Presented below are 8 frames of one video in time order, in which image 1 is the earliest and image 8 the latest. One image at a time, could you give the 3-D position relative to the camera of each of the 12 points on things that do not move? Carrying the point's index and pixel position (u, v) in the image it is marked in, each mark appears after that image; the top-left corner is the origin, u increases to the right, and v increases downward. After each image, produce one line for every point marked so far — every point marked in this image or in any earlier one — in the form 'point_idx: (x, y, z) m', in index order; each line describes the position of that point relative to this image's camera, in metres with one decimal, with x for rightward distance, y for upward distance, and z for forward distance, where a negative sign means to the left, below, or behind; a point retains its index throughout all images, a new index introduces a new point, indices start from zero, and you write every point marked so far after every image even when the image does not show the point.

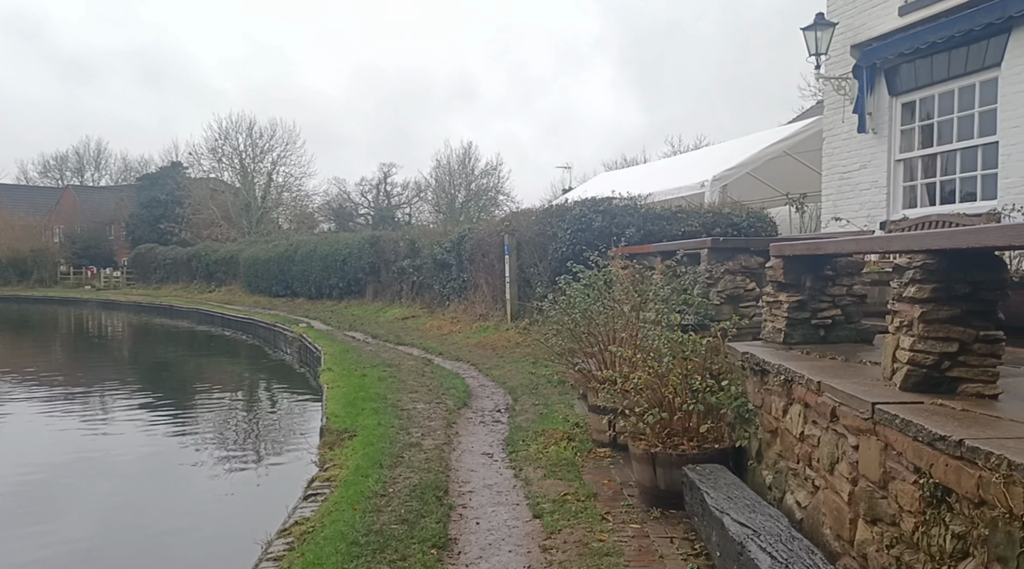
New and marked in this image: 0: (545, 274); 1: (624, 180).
0: (+0.6, +0.2, +13.1) m
1: (+2.4, +2.2, +15.8) m
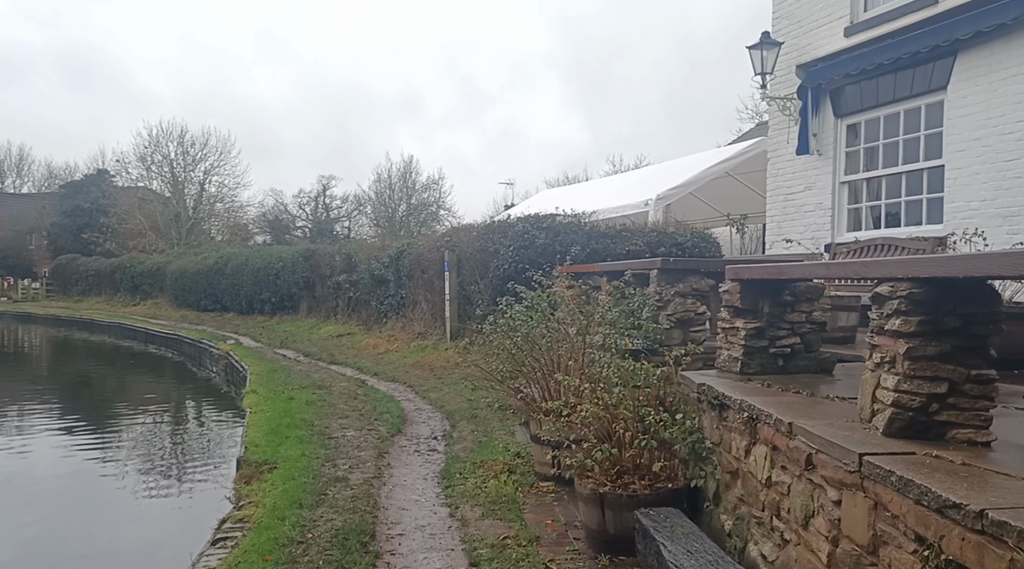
0: (-0.4, -0.1, +12.7) m
1: (+1.2, +1.8, +15.5) m
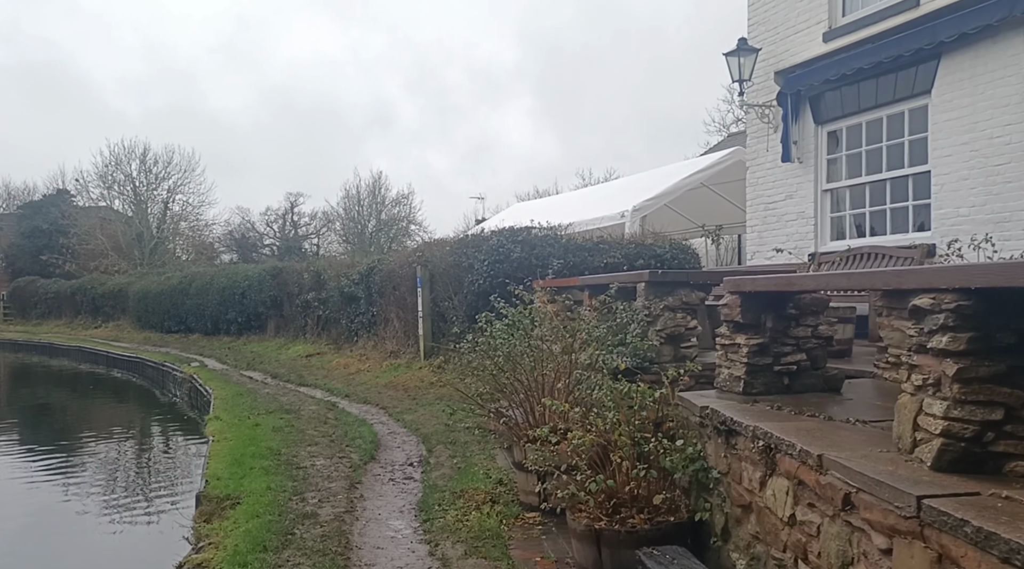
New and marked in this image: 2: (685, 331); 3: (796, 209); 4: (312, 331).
0: (-0.8, -0.4, +12.3) m
1: (+0.7, +1.5, +15.2) m
2: (+1.2, -0.3, +5.5) m
3: (+3.4, +0.9, +9.2) m
4: (-5.0, -1.2, +19.4) m
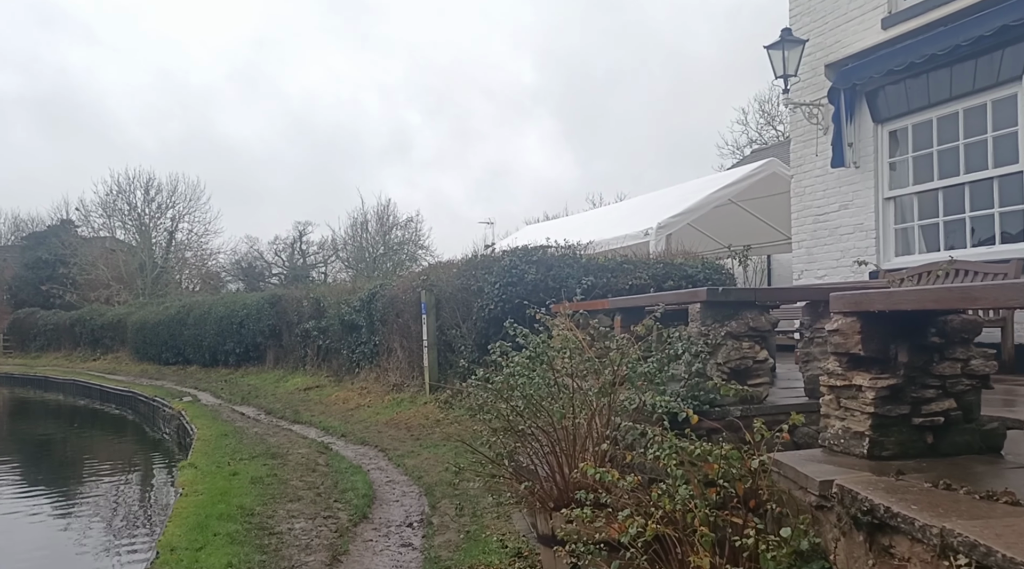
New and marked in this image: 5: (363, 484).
0: (-0.6, -0.7, +11.1) m
1: (+0.9, +1.0, +14.1) m
2: (+1.4, -0.5, +4.3) m
3: (+3.5, +0.7, +8.0) m
4: (-4.7, -1.9, +18.2) m
5: (-1.4, -1.9, +7.4) m
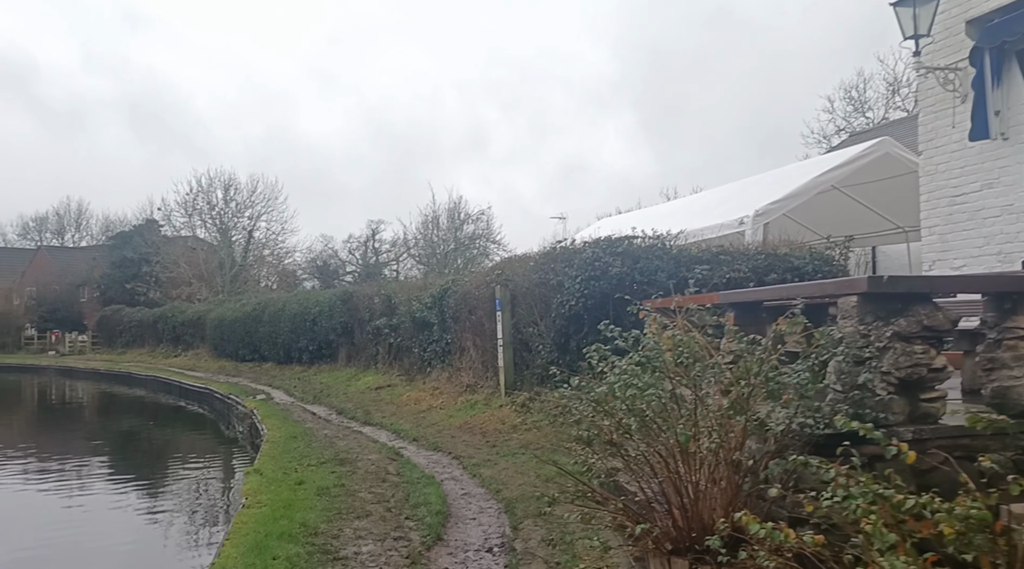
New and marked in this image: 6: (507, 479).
0: (+0.5, -0.7, +10.3) m
1: (+2.3, +1.1, +13.2) m
2: (+1.8, -0.4, +3.4) m
3: (+4.3, +0.7, +6.8) m
4: (-3.0, -1.8, +17.8) m
5: (-0.7, -1.9, +6.7) m
6: (0.0, -1.9, +7.4) m
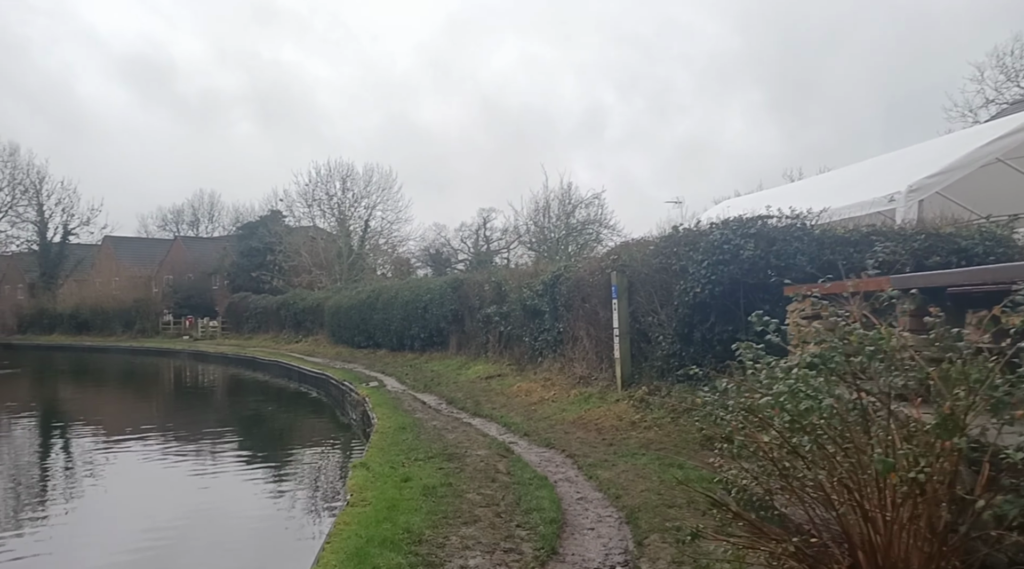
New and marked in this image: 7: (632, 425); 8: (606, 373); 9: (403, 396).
0: (+2.0, -0.5, +9.5) m
1: (+4.1, +1.3, +12.1) m
2: (+2.3, -0.3, +2.5) m
3: (+5.3, +0.9, +5.5) m
4: (-0.4, -1.5, +17.4) m
5: (+0.3, -1.7, +6.1) m
6: (+1.0, -1.7, +6.7) m
7: (+1.4, -1.6, +8.7) m
8: (+1.4, -1.3, +11.2) m
9: (-2.0, -2.1, +14.4) m
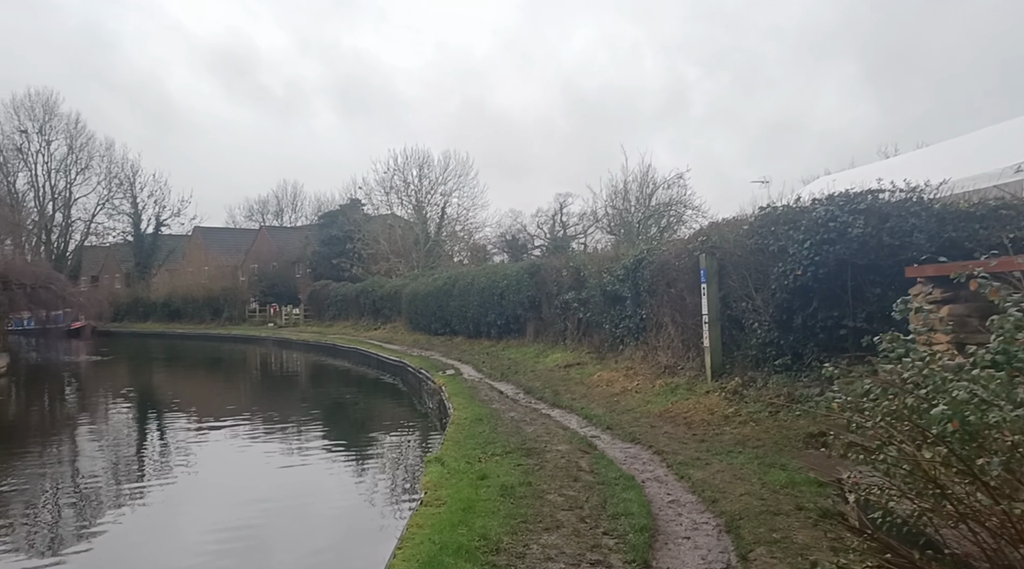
0: (+2.9, -0.3, +8.8) m
1: (+5.3, +1.6, +11.1) m
2: (+2.6, -0.3, +1.7) m
3: (+5.8, +1.0, +4.4) m
4: (+1.3, -1.2, +16.9) m
5: (+0.9, -1.6, +5.6) m
6: (+1.7, -1.6, +6.1) m
7: (+2.2, -1.4, +8.0) m
8: (+2.5, -1.1, +10.5) m
9: (-0.6, -1.8, +14.0) m
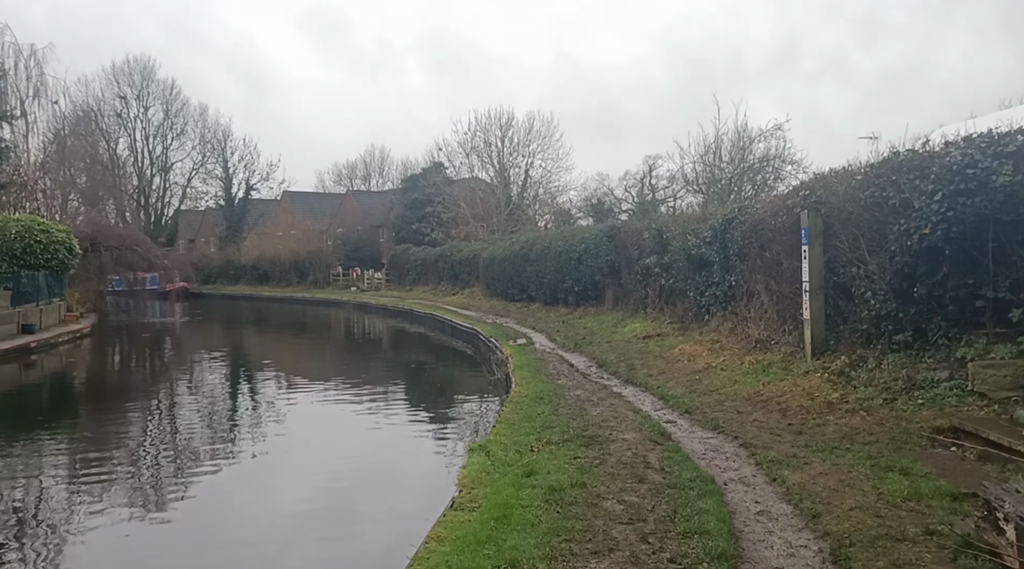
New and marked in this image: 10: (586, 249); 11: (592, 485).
0: (+3.5, +0.1, +7.3) m
1: (+6.1, +2.0, +9.2) m
2: (+2.4, -0.2, +0.4) m
3: (+5.9, +1.2, +2.6) m
4: (+2.9, -0.4, +15.6) m
5: (+1.2, -1.4, +4.4) m
6: (+2.0, -1.3, +4.9) m
7: (+2.8, -1.1, +6.7) m
8: (+3.3, -0.6, +9.1) m
9: (+0.7, -1.2, +13.0) m
10: (+2.0, +0.9, +20.0) m
11: (+0.5, -1.3, +5.1) m
